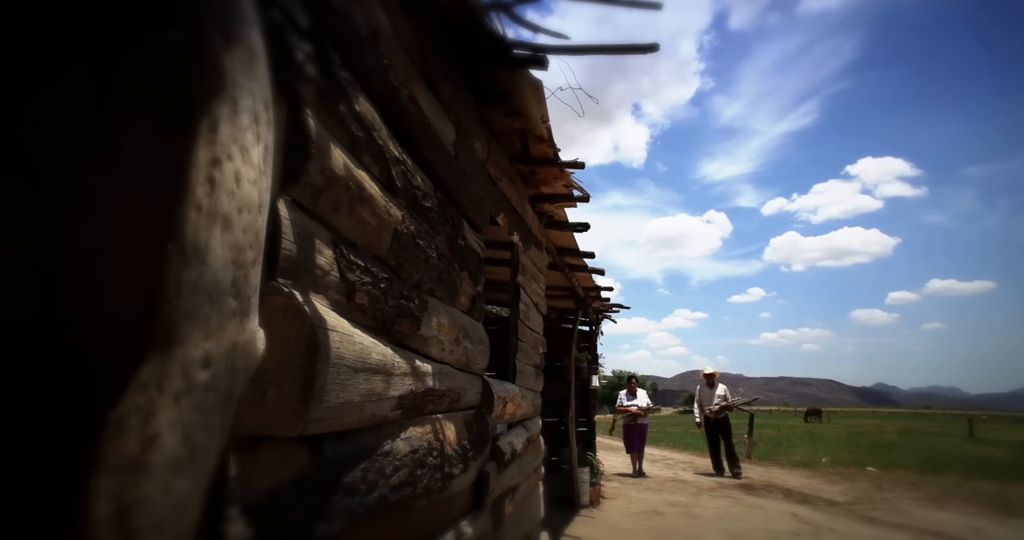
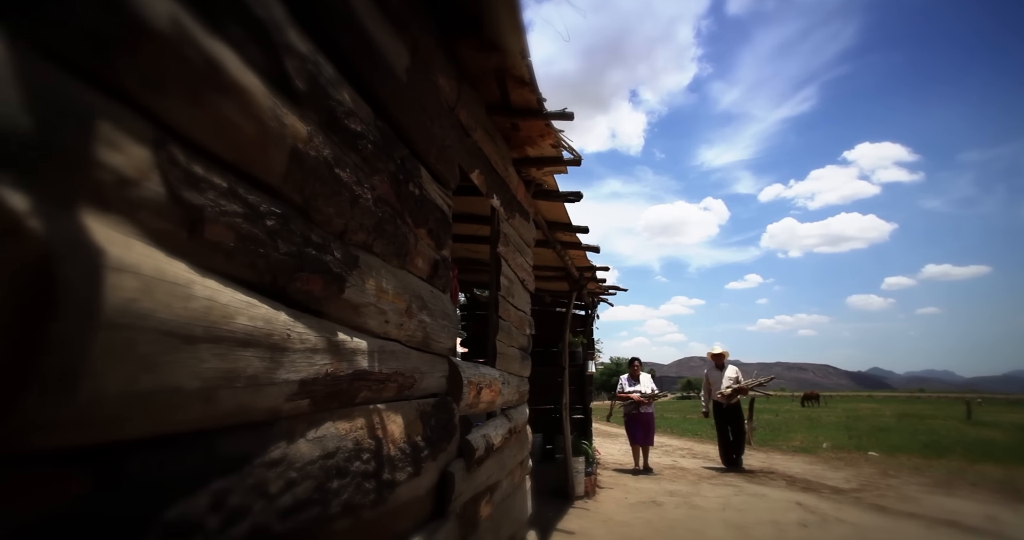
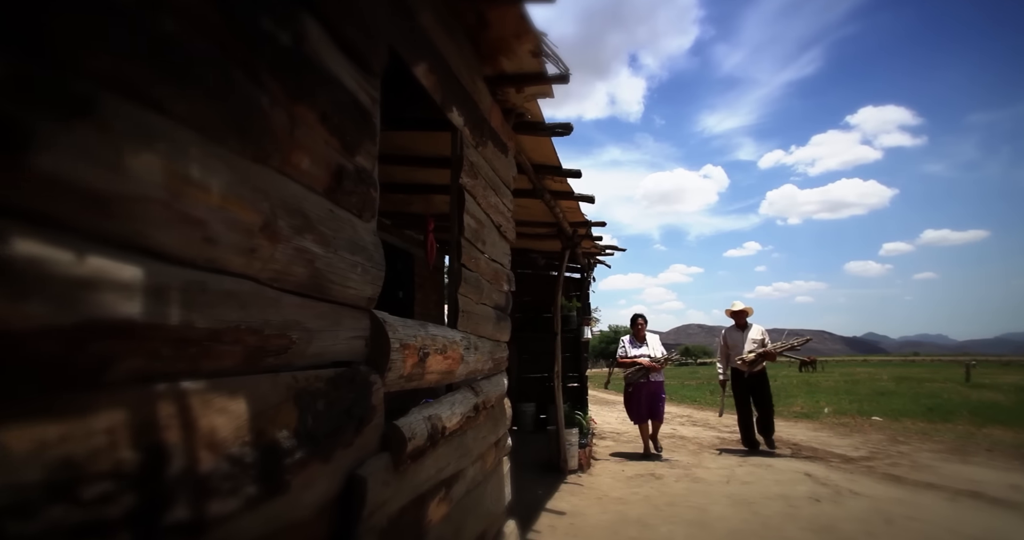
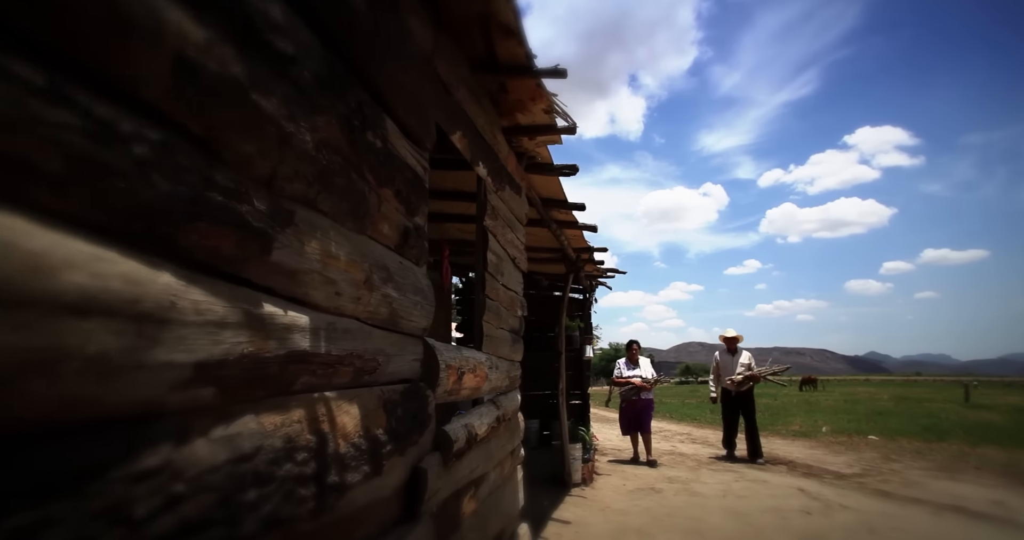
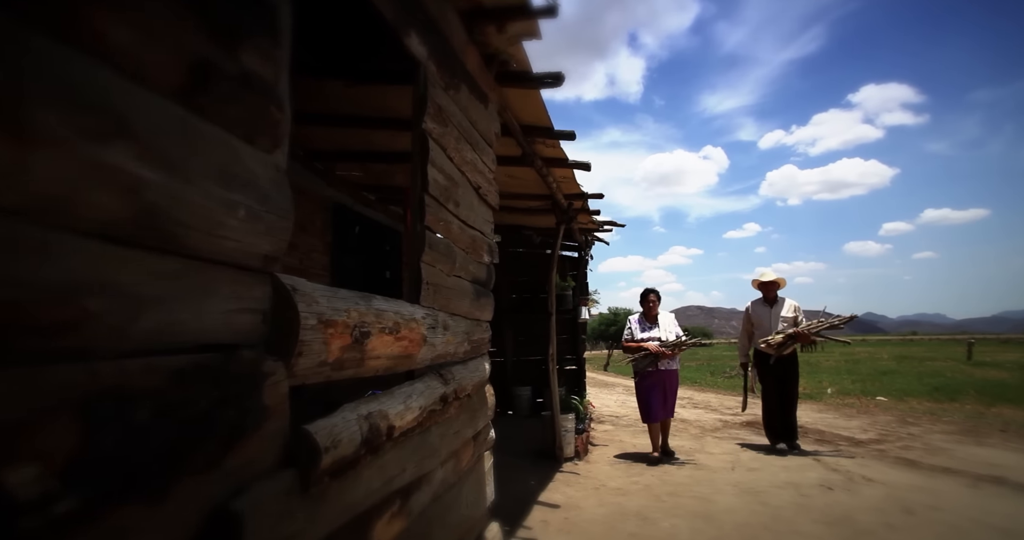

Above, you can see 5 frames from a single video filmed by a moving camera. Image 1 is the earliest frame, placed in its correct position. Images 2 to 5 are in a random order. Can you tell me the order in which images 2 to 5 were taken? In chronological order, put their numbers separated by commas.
2, 4, 3, 5
